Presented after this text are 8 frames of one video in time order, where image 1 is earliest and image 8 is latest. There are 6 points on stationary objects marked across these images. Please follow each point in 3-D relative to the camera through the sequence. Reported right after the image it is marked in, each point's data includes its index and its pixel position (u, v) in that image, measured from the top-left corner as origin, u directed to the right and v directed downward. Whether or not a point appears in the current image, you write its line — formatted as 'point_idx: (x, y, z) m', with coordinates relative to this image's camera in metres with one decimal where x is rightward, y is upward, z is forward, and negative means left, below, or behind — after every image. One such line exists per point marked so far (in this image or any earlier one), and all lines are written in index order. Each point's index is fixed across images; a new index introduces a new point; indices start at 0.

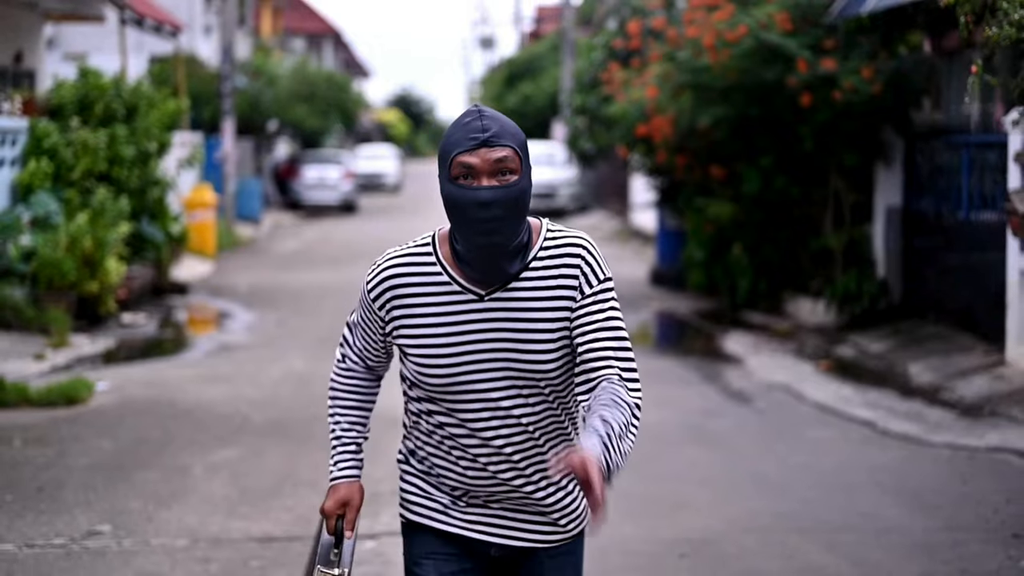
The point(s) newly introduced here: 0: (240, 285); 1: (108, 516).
0: (-3.6, 0.0, +18.2) m
1: (-1.9, -1.1, +6.5) m
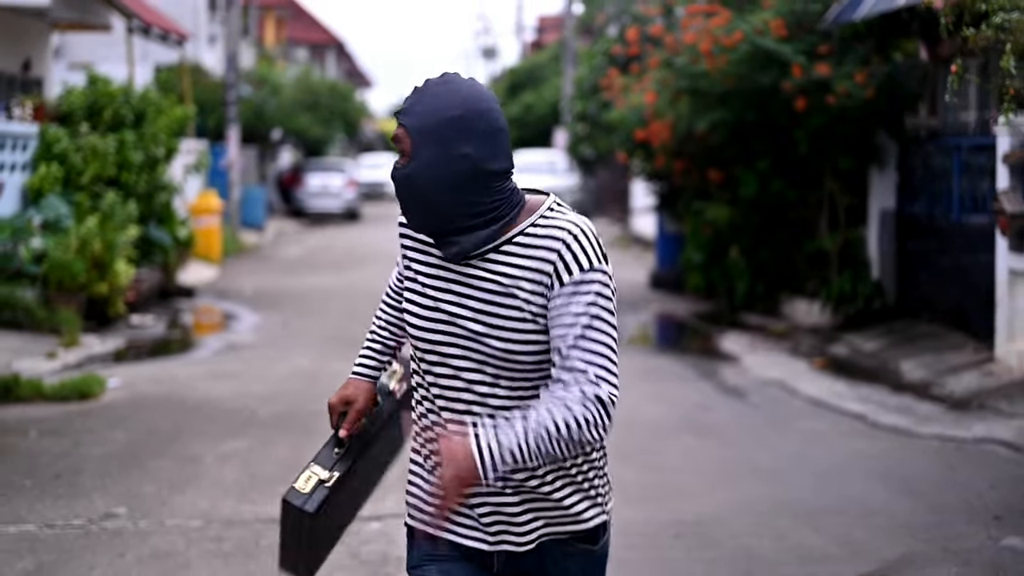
0: (-3.6, 0.0, +18.4) m
1: (-1.9, -1.0, +6.7) m
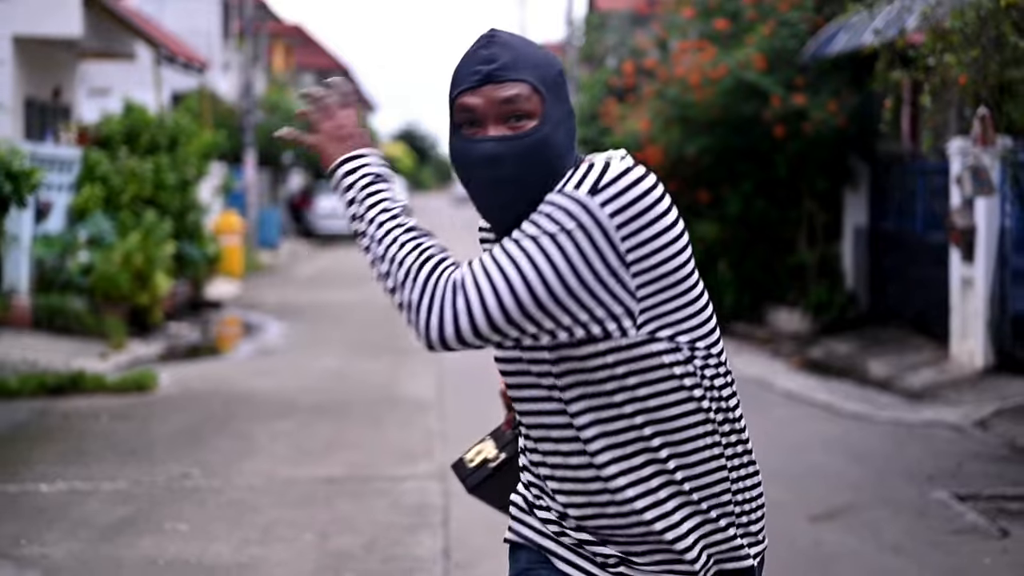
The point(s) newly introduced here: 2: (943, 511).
0: (-3.5, -0.2, +19.7) m
1: (-1.8, -1.0, +8.0) m
2: (+2.2, -1.1, +6.9) m
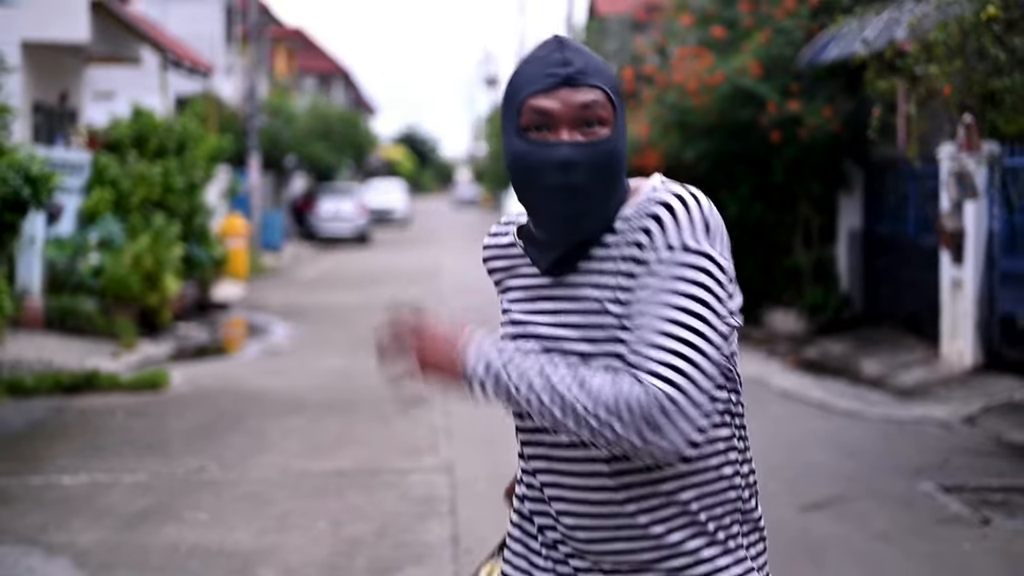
0: (-3.5, -0.2, +20.0) m
1: (-1.8, -1.0, +8.3) m
2: (+2.2, -1.1, +7.2) m
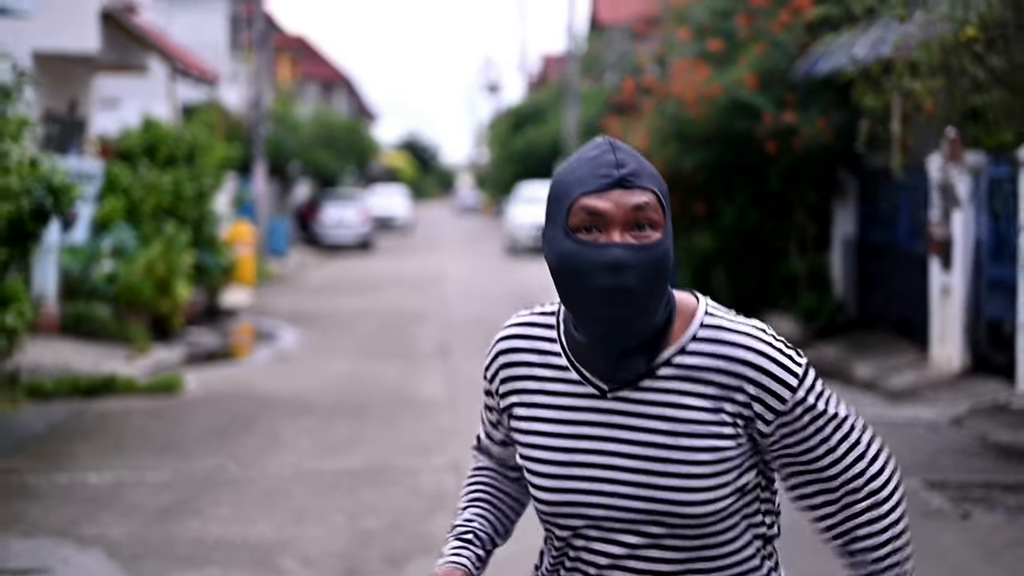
0: (-3.4, -0.3, +20.4) m
1: (-1.8, -1.1, +8.6) m
2: (+2.2, -1.2, +7.6) m
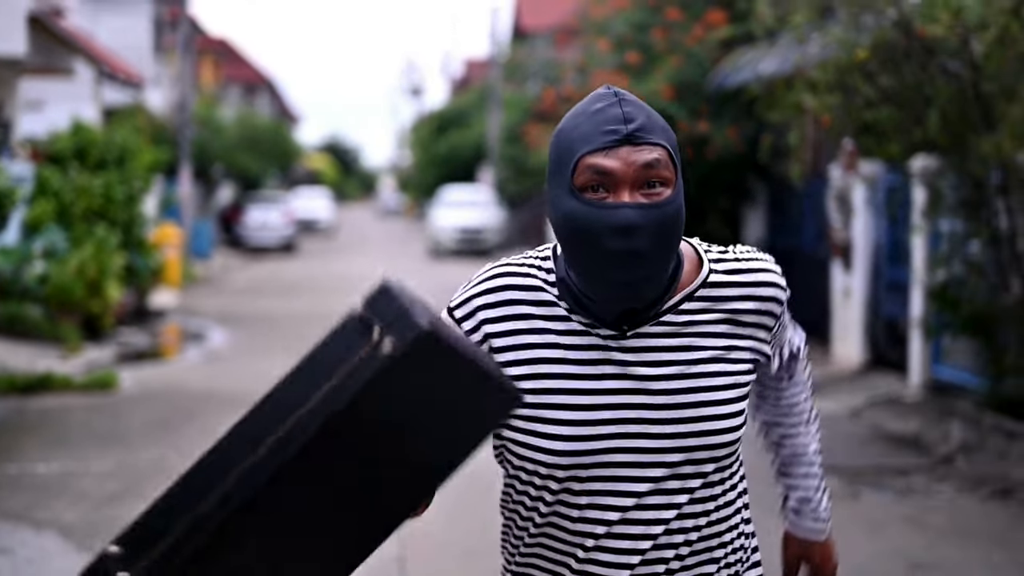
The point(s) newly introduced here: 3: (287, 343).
0: (-4.6, -0.4, +20.7) m
1: (-2.3, -1.1, +9.1) m
2: (+1.8, -1.2, +8.2) m
3: (-2.7, -0.7, +16.5) m
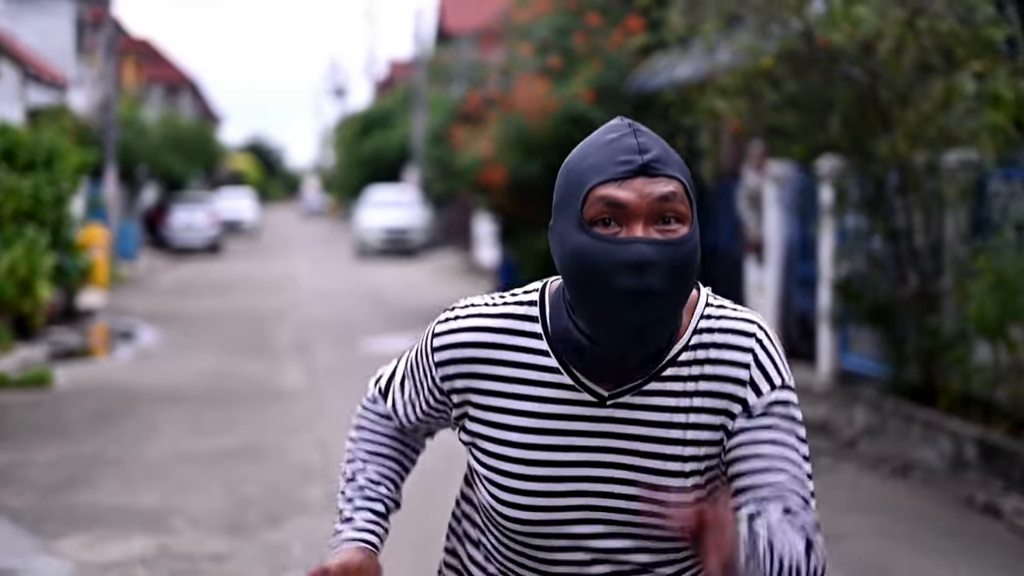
0: (-5.7, -0.4, +20.9) m
1: (-2.8, -1.1, +9.4) m
2: (+1.3, -1.1, +8.7) m
3: (-3.6, -0.7, +16.8) m
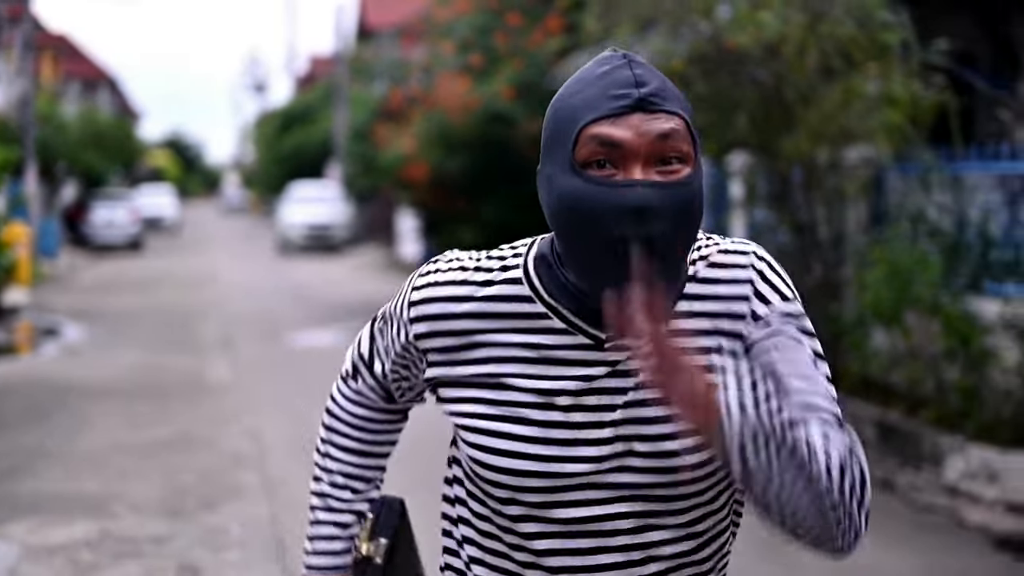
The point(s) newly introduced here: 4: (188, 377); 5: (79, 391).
0: (-6.9, -0.3, +20.9) m
1: (-3.3, -1.0, +9.6) m
2: (+0.9, -1.1, +9.2) m
3: (-4.5, -0.6, +17.0) m
4: (-3.0, -0.8, +12.8) m
5: (-3.8, -0.9, +12.0) m
